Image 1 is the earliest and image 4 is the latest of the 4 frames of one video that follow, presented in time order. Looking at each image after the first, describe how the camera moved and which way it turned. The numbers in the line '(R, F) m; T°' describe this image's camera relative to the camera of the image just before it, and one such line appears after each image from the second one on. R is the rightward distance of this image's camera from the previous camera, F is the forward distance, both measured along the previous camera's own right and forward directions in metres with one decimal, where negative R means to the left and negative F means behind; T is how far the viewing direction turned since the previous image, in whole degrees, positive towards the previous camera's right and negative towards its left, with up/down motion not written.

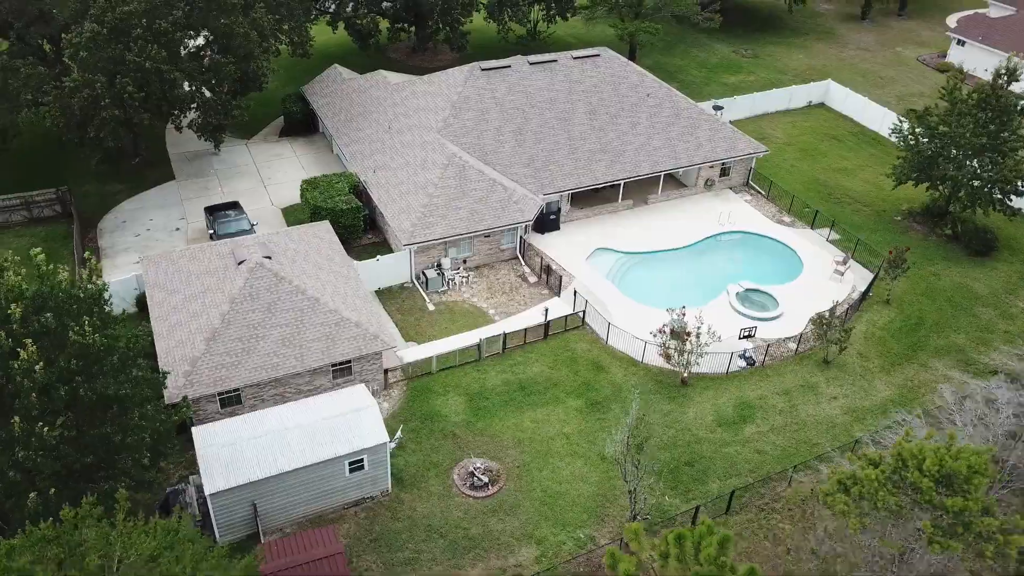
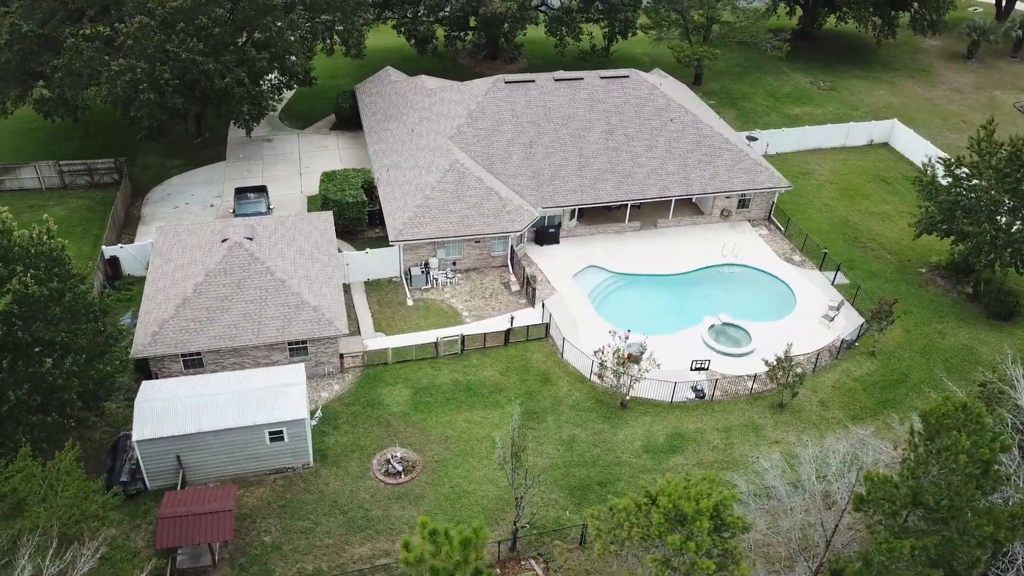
(+5.3, -0.5) m; -9°
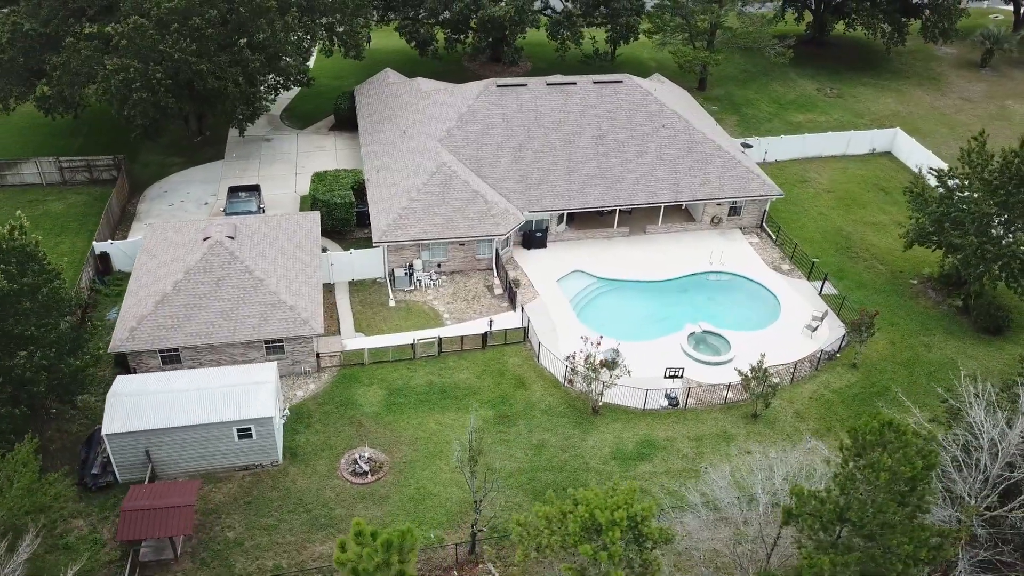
(+1.5, -0.1) m; -2°
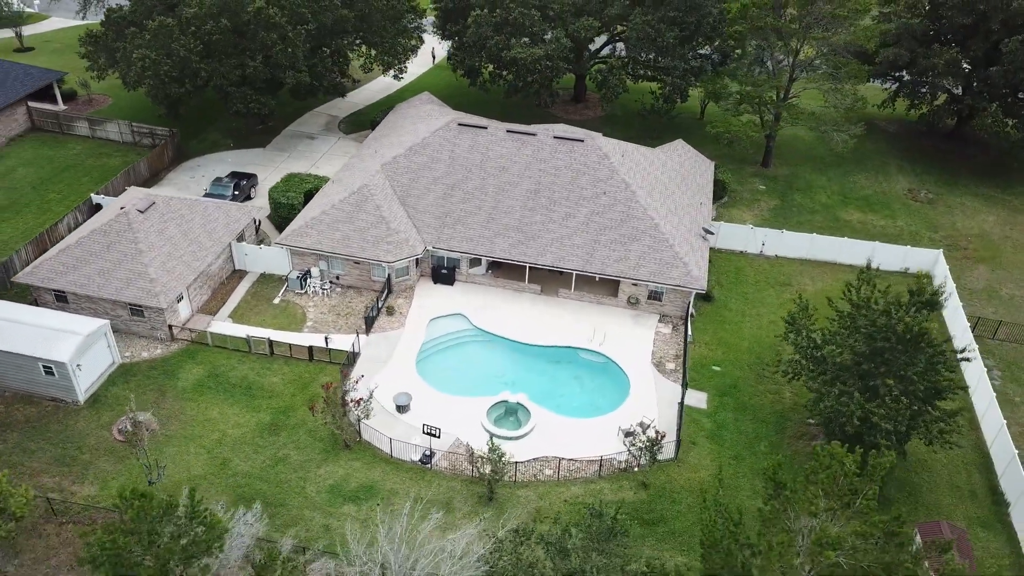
(+14.6, +2.1) m; -20°
